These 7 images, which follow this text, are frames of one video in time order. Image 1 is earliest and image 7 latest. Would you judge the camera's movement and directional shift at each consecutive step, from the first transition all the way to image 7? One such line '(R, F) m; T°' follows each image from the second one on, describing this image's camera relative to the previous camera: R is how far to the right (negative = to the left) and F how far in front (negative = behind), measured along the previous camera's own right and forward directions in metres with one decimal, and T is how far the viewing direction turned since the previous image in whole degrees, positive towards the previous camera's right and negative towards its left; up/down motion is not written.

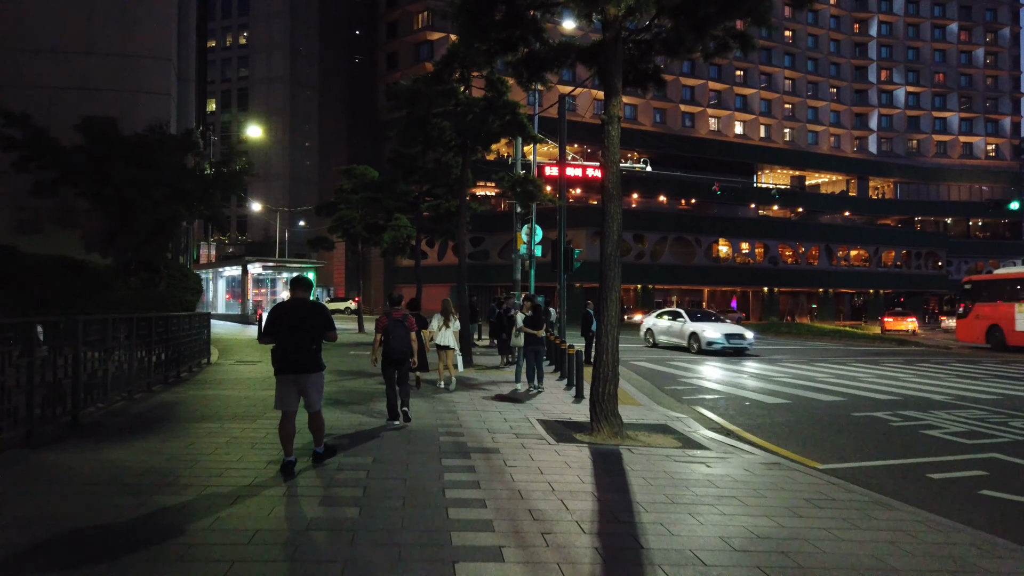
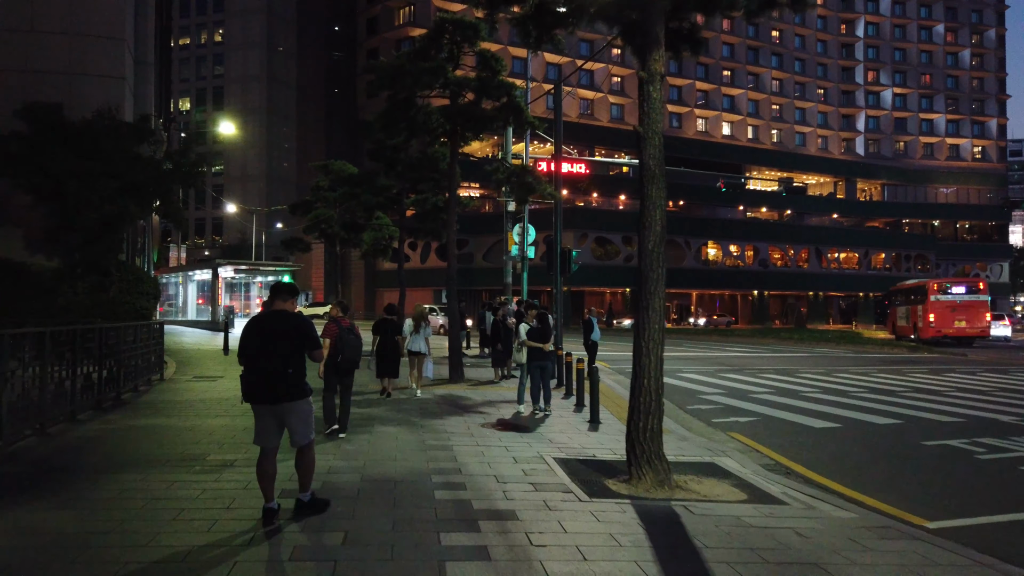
(-0.3, +2.0) m; +1°
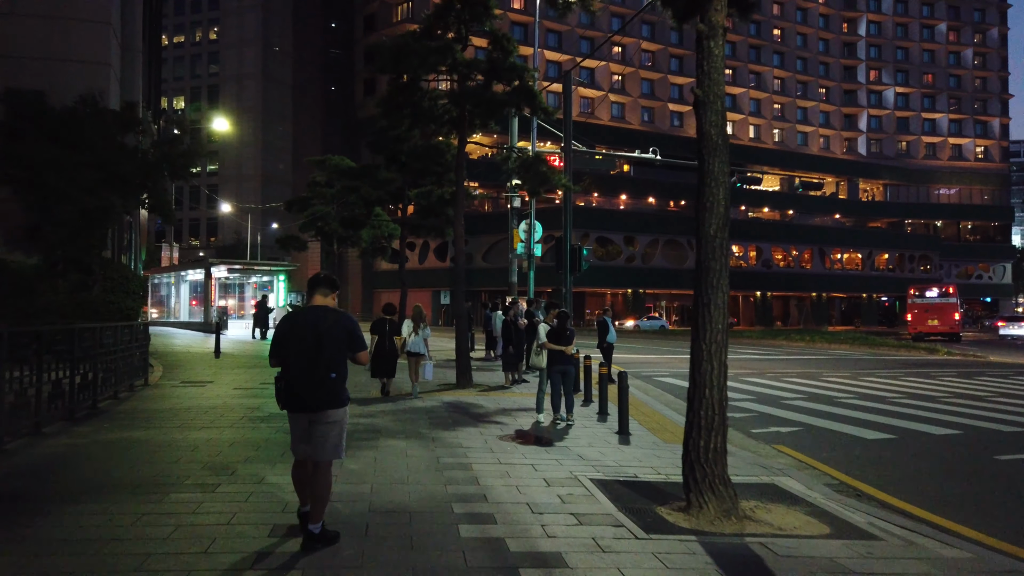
(-0.3, +1.1) m; 0°
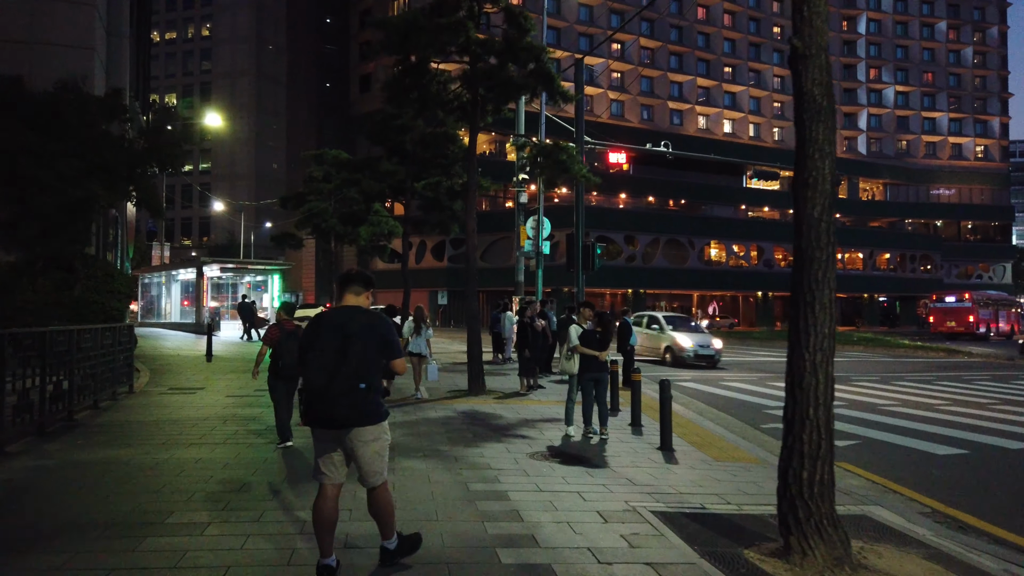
(-0.4, +1.1) m; 0°
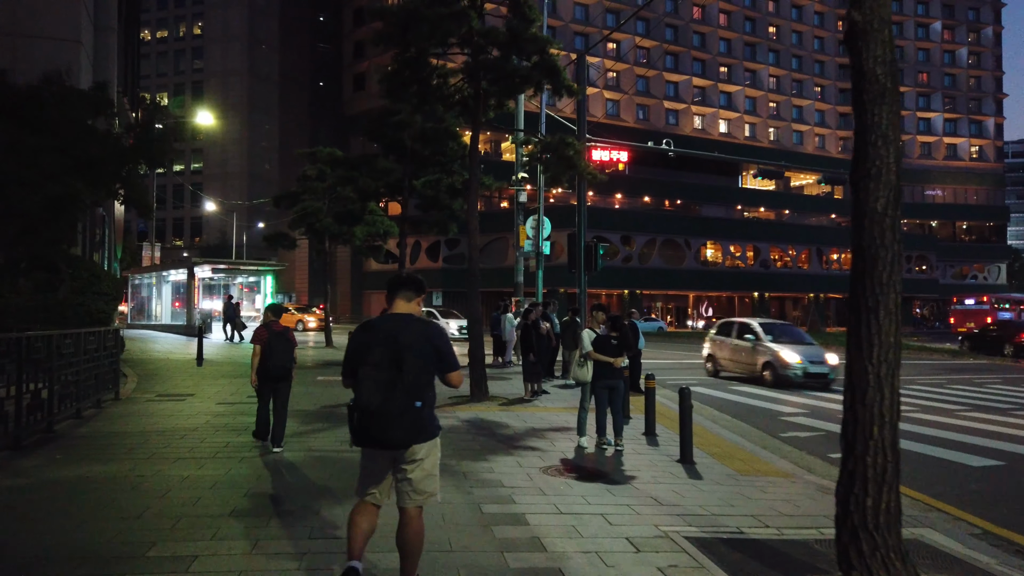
(-0.2, +0.6) m; +1°
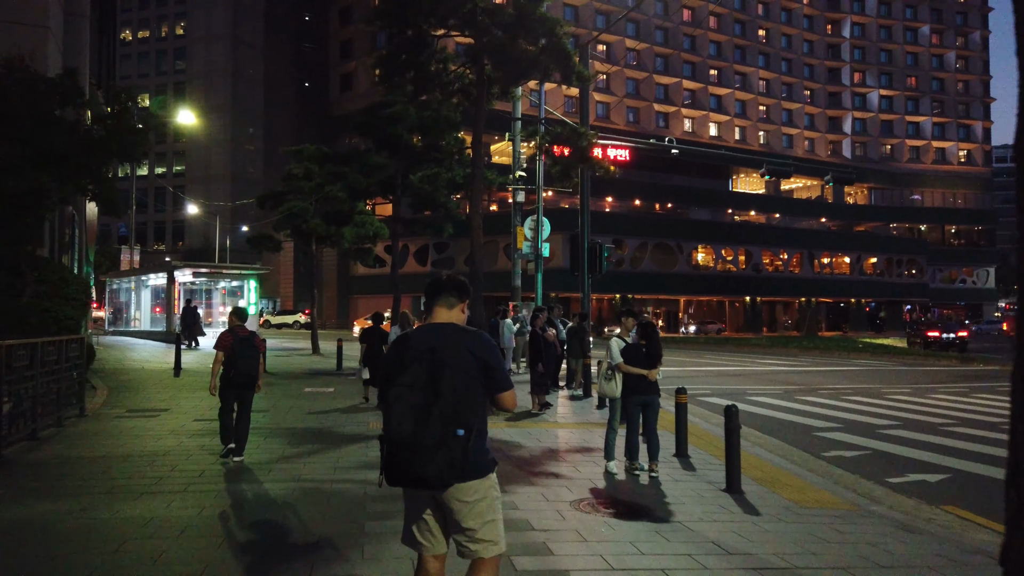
(-0.3, +1.1) m; +1°
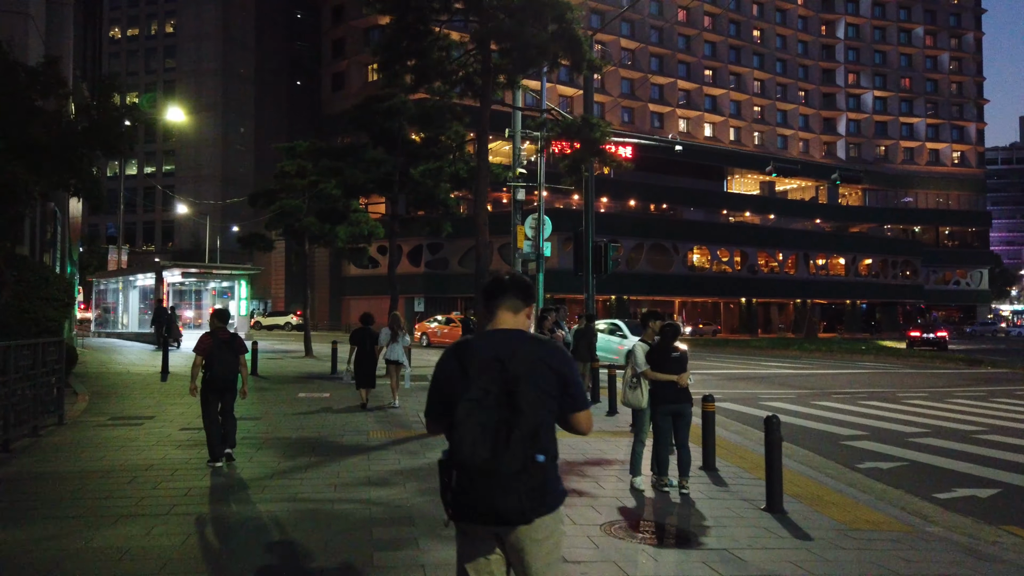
(-0.2, +0.7) m; +1°
